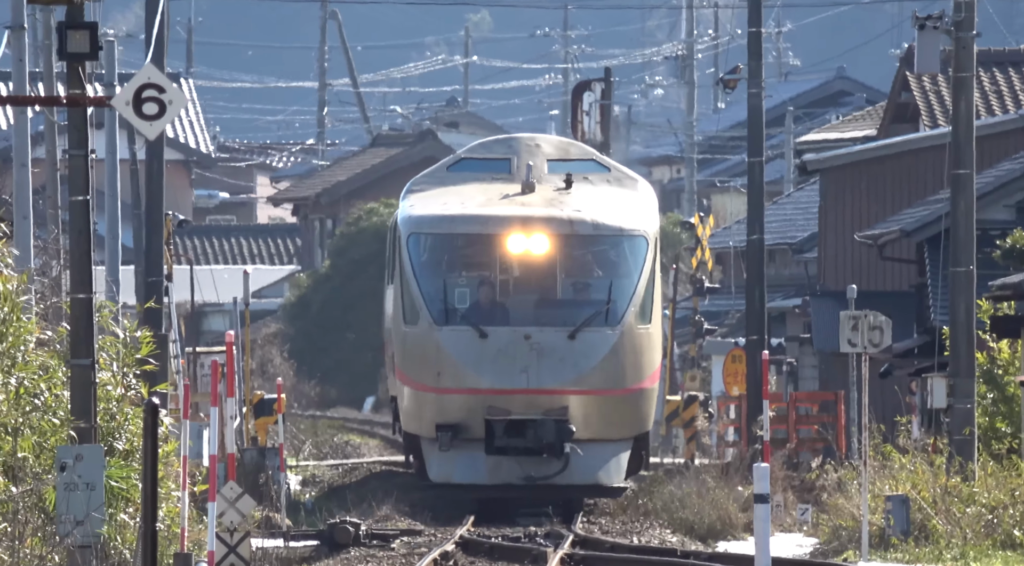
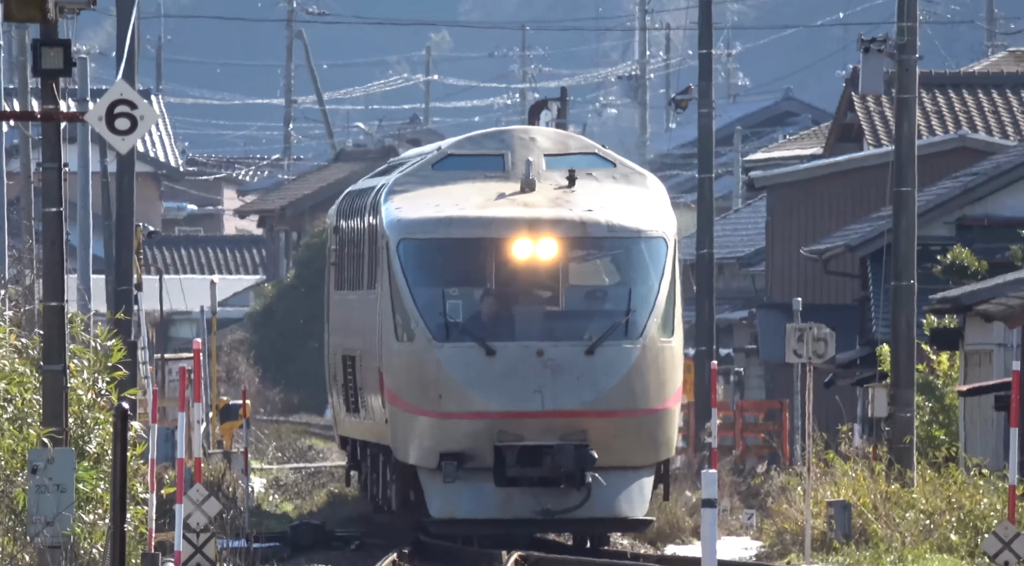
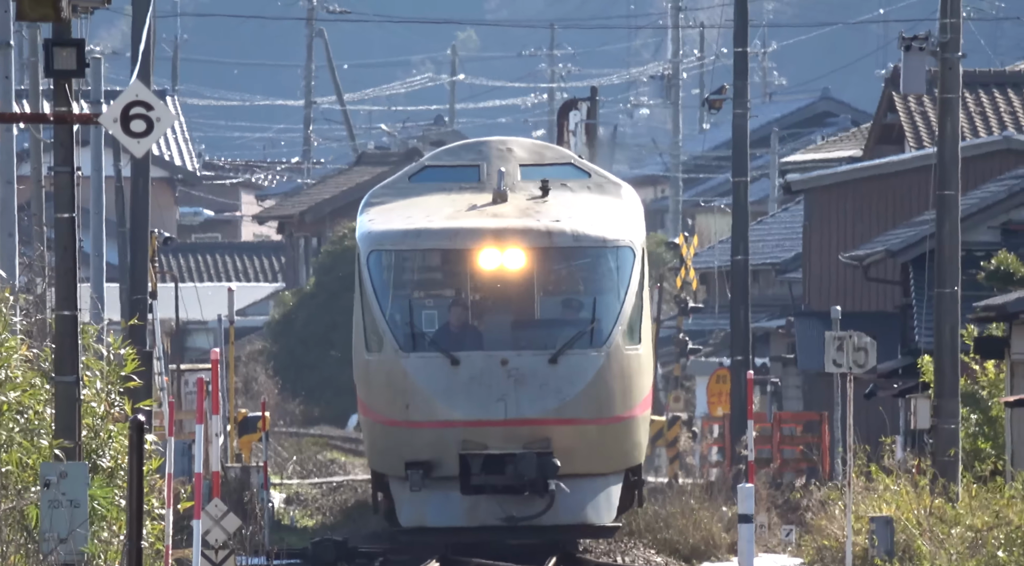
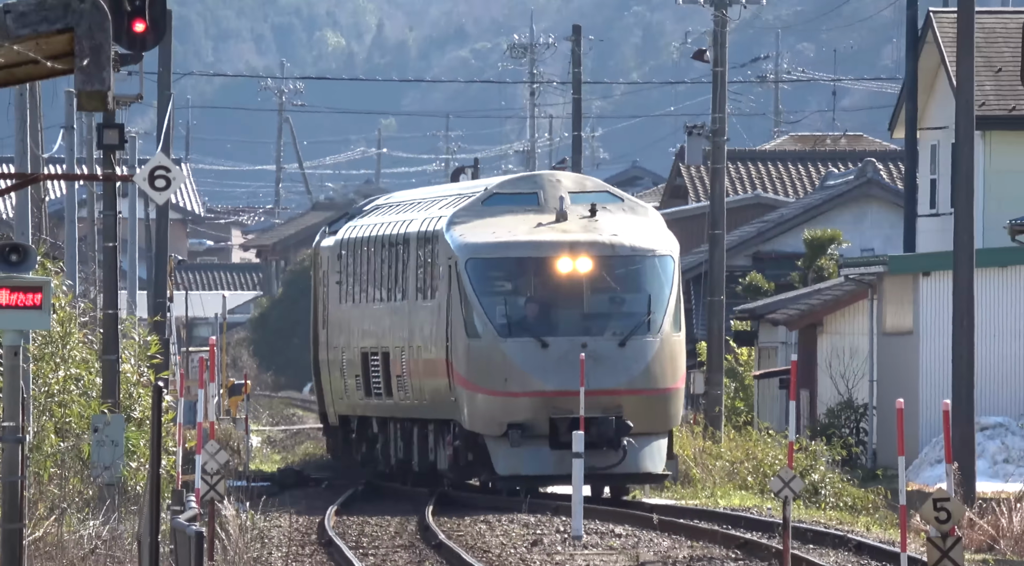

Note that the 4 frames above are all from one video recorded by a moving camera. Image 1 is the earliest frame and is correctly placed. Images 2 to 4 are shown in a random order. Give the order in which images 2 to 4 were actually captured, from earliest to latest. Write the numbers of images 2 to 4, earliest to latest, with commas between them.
3, 2, 4
